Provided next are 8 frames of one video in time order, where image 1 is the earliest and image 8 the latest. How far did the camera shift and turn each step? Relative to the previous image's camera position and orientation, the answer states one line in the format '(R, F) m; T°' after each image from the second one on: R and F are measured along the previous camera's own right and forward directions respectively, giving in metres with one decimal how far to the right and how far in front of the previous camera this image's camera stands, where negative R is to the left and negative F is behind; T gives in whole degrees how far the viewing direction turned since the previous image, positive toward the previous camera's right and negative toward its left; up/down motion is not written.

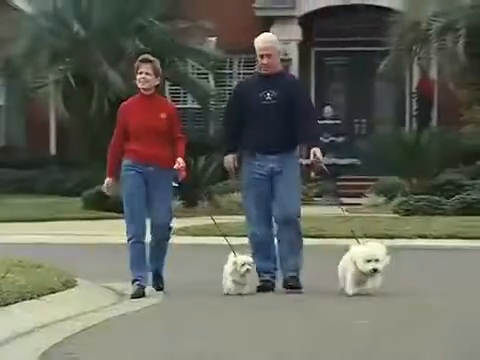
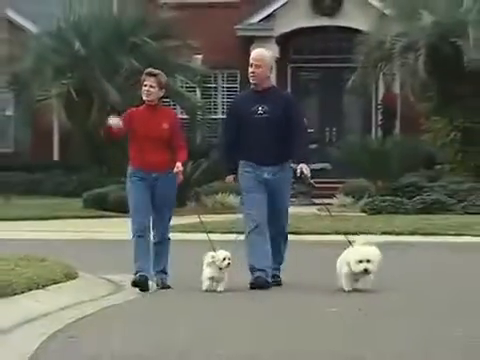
(-1.0, -2.2) m; +3°
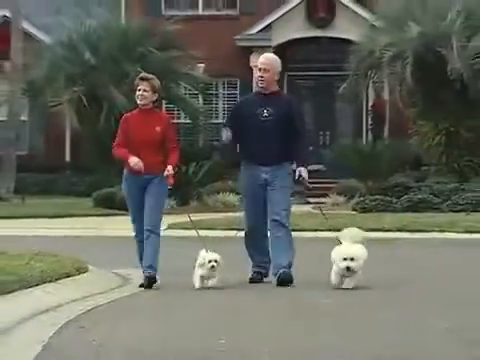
(-0.1, -1.5) m; 0°
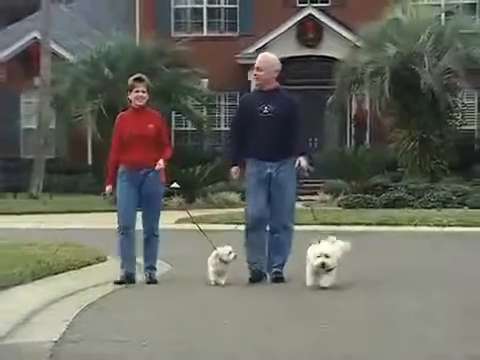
(+0.1, -3.4) m; 0°
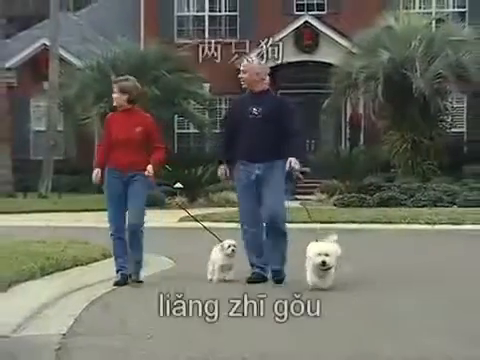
(+0.1, -1.2) m; 0°
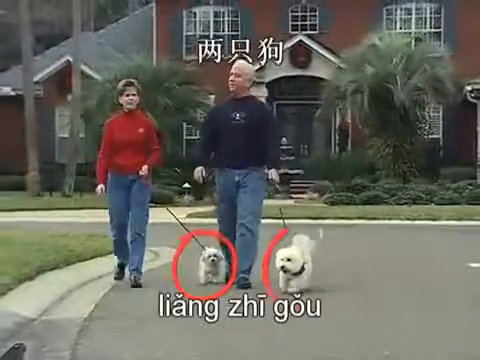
(+0.2, -3.5) m; 0°
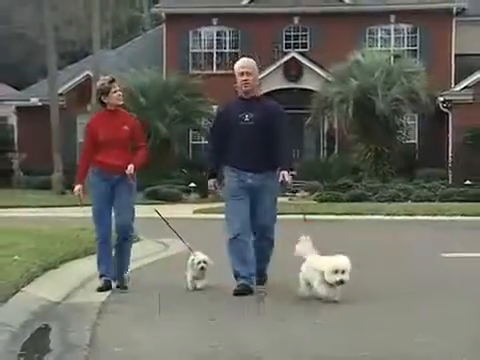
(+0.3, -4.2) m; 0°
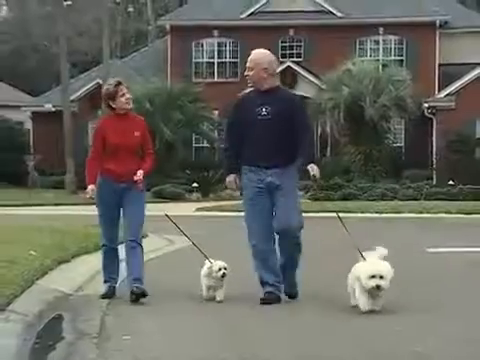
(+0.2, -2.7) m; 0°
